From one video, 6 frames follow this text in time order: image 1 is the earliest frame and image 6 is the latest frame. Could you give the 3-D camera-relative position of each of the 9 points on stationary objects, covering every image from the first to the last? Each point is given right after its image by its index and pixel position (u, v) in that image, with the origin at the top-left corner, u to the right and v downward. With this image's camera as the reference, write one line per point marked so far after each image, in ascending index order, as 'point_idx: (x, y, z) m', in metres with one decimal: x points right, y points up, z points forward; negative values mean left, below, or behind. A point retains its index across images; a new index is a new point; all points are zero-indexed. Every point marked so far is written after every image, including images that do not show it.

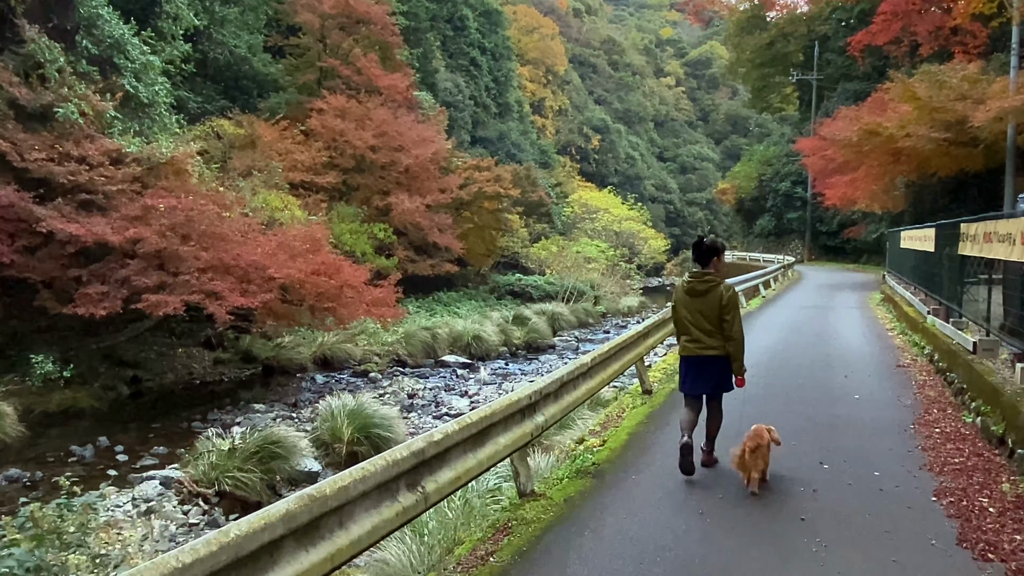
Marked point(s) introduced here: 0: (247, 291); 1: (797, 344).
0: (-4.1, 0.0, +11.7) m
1: (+3.5, -0.8, +9.5) m
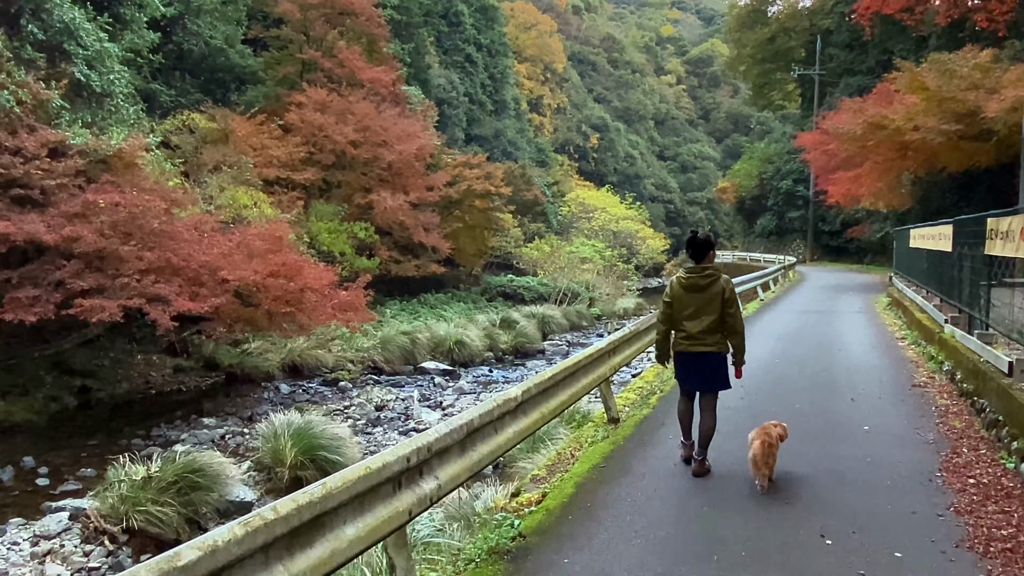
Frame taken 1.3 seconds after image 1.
0: (-4.4, -0.1, +10.7) m
1: (+3.1, -0.8, +8.5) m
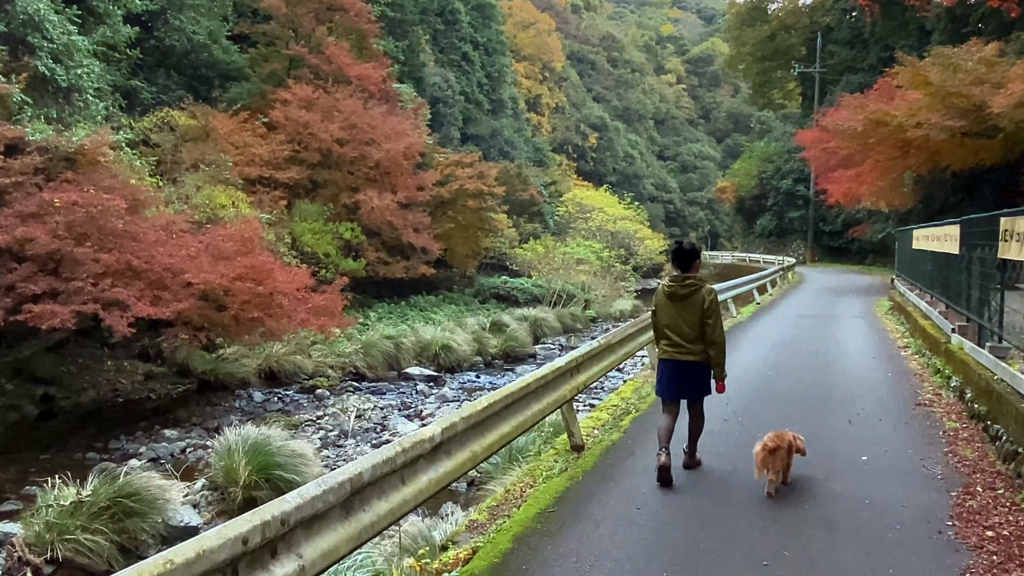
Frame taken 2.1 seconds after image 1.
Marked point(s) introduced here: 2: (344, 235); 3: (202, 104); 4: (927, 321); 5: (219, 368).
0: (-4.7, -0.1, +10.2) m
1: (+2.9, -0.9, +7.9) m
2: (-4.3, +1.4, +19.5) m
3: (-7.9, +4.7, +19.5) m
4: (+5.0, -0.4, +9.2) m
5: (-5.1, -1.4, +13.4) m
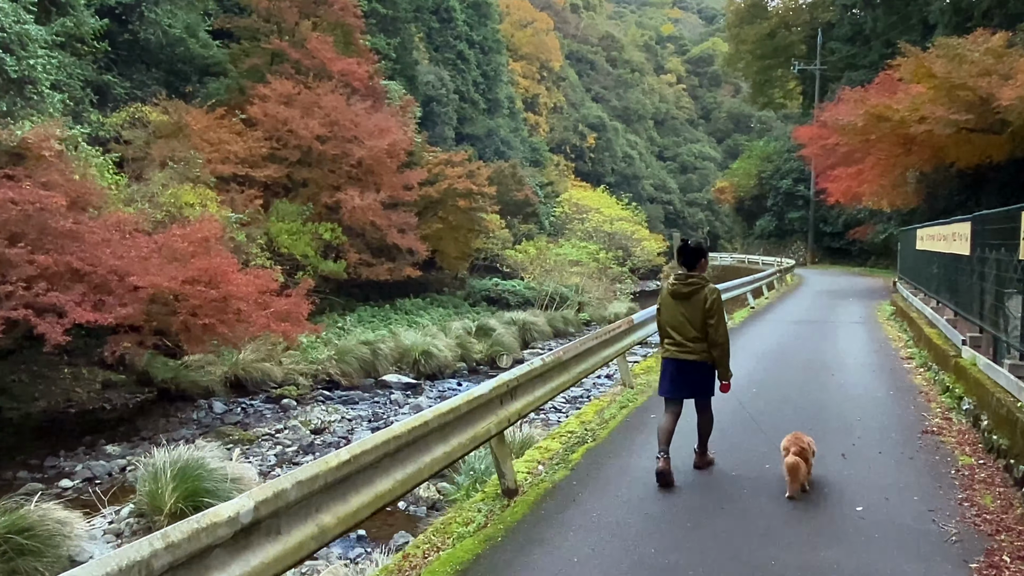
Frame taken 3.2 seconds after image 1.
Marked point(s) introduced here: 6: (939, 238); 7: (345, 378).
0: (-5.0, -0.2, +9.4) m
1: (+2.5, -0.9, +7.2) m
2: (-4.6, +1.3, +18.8) m
3: (-8.3, +4.6, +18.8) m
4: (+4.6, -0.4, +8.4) m
5: (-5.5, -1.5, +12.6) m
6: (+5.2, +0.6, +9.3) m
7: (-3.1, -1.7, +14.2) m
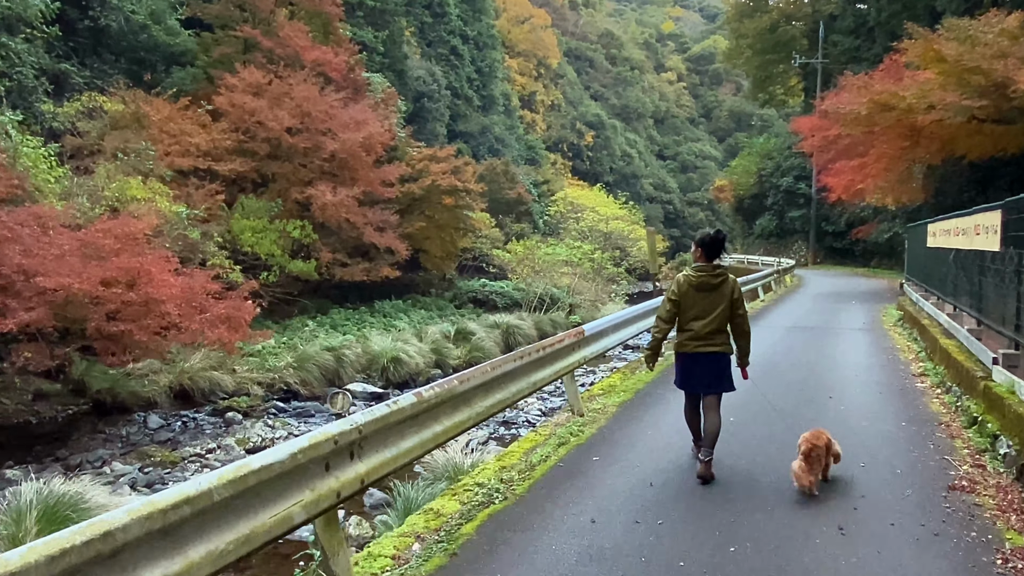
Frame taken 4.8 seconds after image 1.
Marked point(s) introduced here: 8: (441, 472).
0: (-5.5, -0.2, +8.3) m
1: (+2.0, -0.9, +6.0) m
2: (-5.1, +1.3, +17.7) m
3: (-8.7, +4.6, +17.7) m
4: (+4.2, -0.5, +7.3) m
5: (-5.9, -1.5, +11.6) m
6: (+4.7, +0.6, +8.2) m
7: (-3.6, -1.7, +13.1) m
8: (-0.6, -1.7, +6.9) m
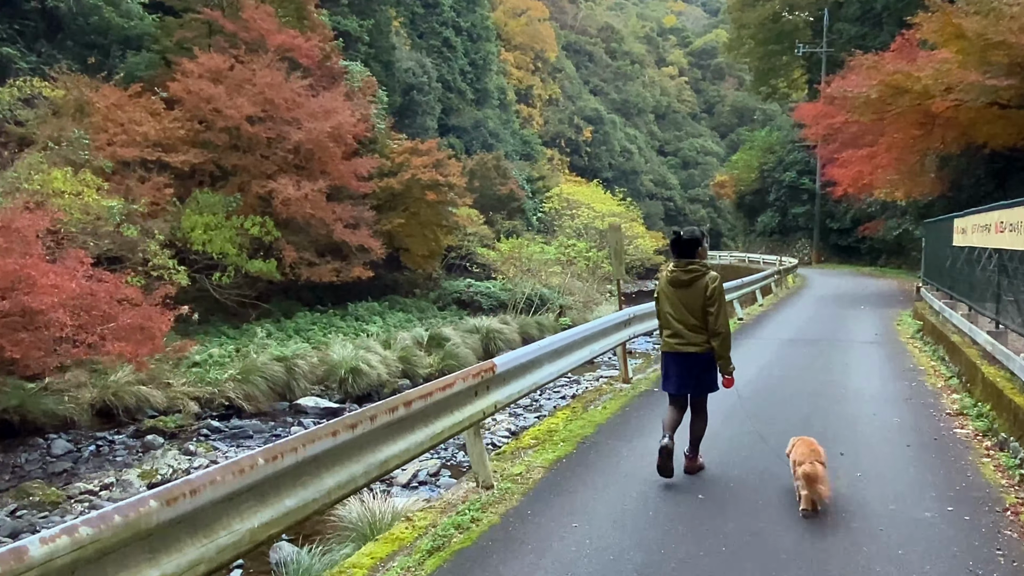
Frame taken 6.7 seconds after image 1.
0: (-6.0, -0.3, +7.0) m
1: (+1.5, -1.0, +4.7) m
2: (-5.5, +1.2, +16.4) m
3: (-9.2, +4.6, +16.4) m
4: (+3.6, -0.5, +5.9) m
5: (-6.4, -1.5, +10.2) m
6: (+4.2, +0.5, +6.8) m
7: (-4.0, -1.7, +11.7) m
8: (-1.1, -1.7, +5.6) m
